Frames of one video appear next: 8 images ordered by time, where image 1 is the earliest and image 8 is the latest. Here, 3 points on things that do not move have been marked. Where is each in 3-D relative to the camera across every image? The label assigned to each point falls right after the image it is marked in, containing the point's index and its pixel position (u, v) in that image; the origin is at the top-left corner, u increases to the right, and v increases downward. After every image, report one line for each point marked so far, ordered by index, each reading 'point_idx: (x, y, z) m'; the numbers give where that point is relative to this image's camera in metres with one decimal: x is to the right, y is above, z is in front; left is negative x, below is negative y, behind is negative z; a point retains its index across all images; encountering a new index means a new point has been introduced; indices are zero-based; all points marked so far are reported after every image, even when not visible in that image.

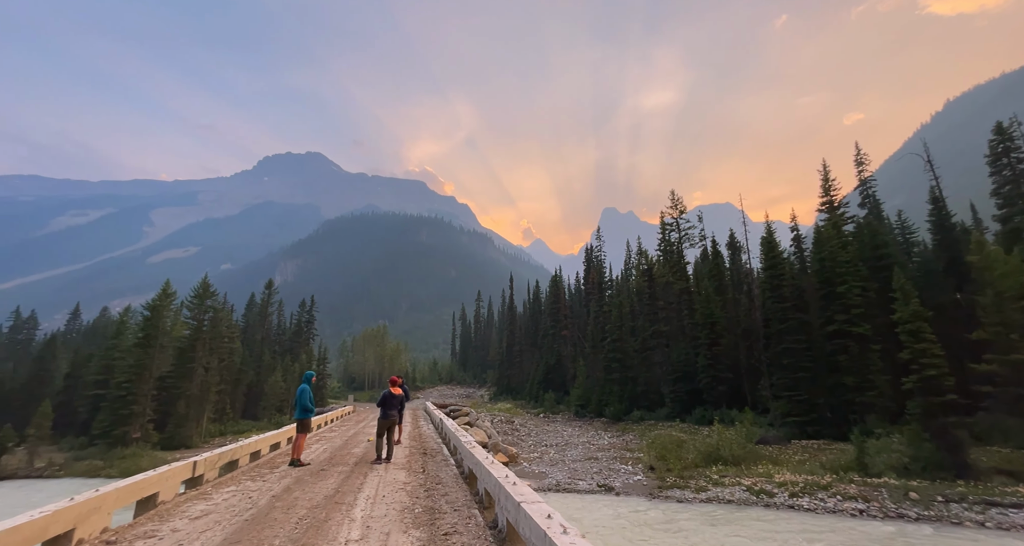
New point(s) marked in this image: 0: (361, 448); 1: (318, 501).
0: (-3.7, -4.3, +11.2) m
1: (-2.5, -3.0, +6.0) m
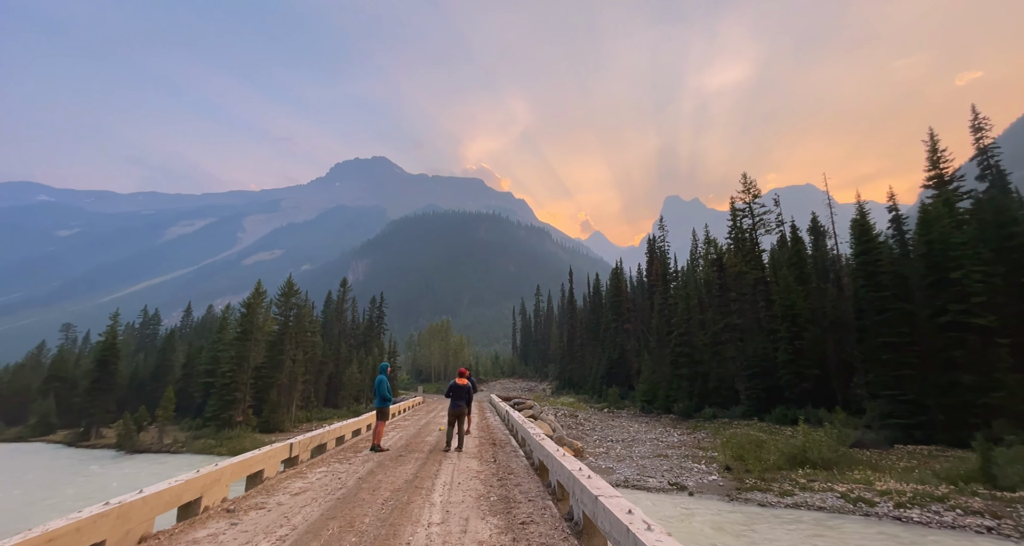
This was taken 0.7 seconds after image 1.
0: (-2.0, -4.2, +11.7) m
1: (-1.5, -2.9, +6.3) m
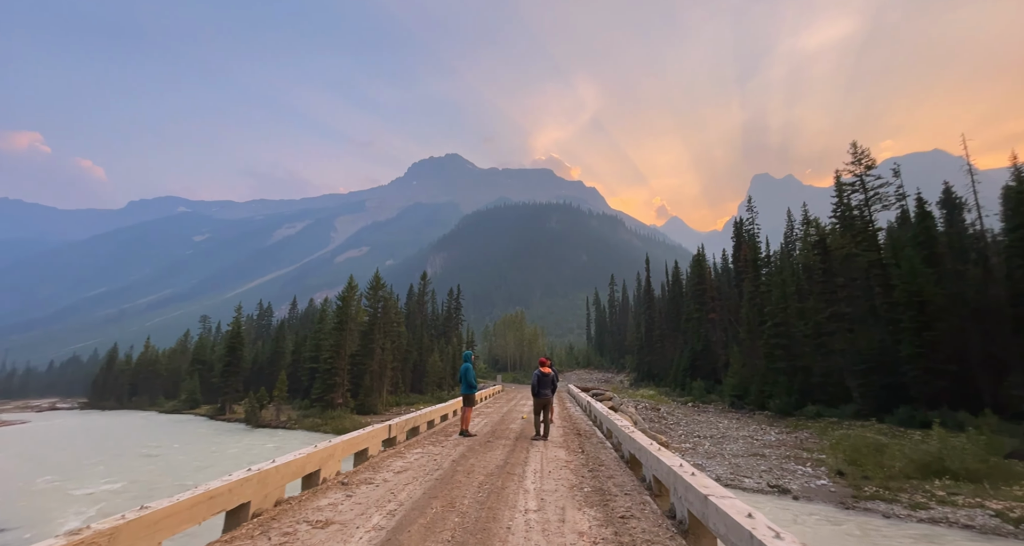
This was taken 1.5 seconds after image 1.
0: (+0.1, -3.9, +11.9) m
1: (-0.3, -2.8, +6.5) m
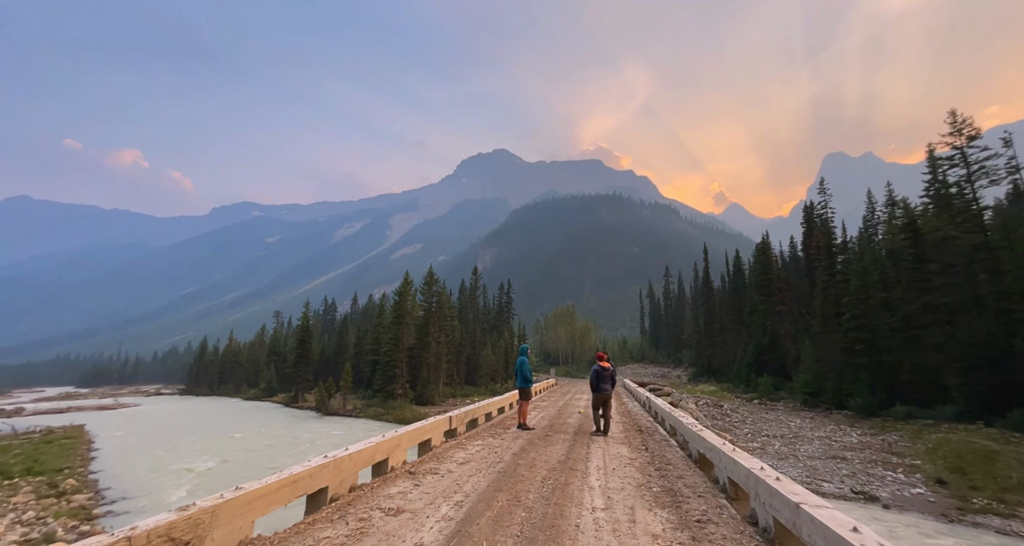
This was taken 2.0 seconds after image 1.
0: (+1.7, -3.8, +11.8) m
1: (+0.6, -2.7, +6.5) m
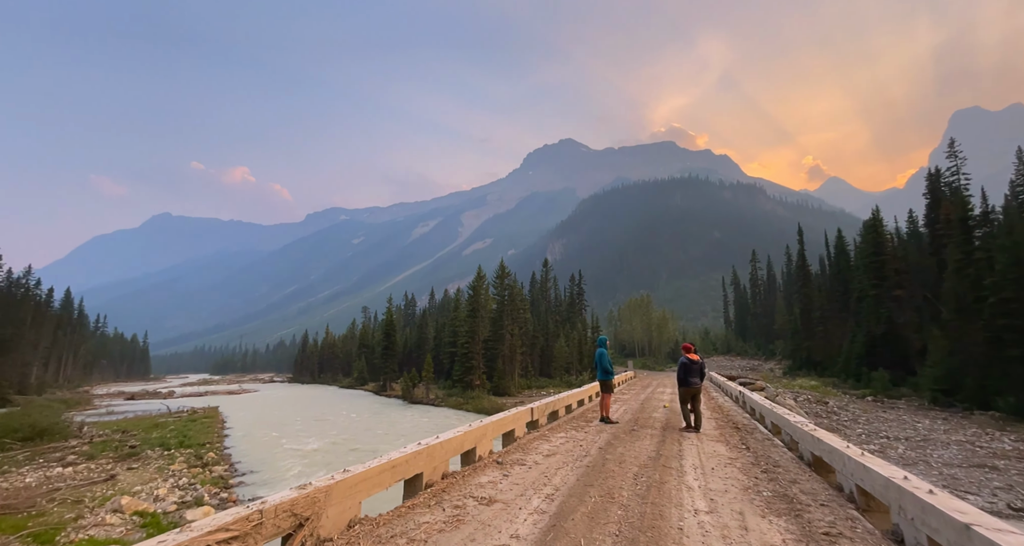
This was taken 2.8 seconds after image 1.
0: (+3.7, -3.5, +11.3) m
1: (+1.8, -2.6, +6.2) m
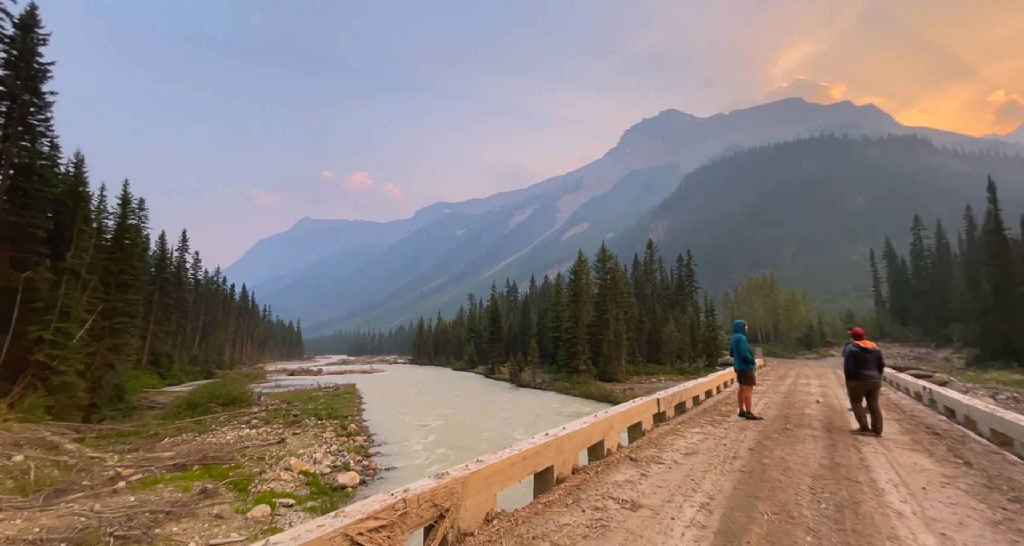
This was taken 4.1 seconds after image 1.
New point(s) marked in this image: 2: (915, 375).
0: (+6.5, -2.9, +9.8) m
1: (+3.5, -2.3, +5.2) m
2: (+16.9, -4.3, +19.3) m
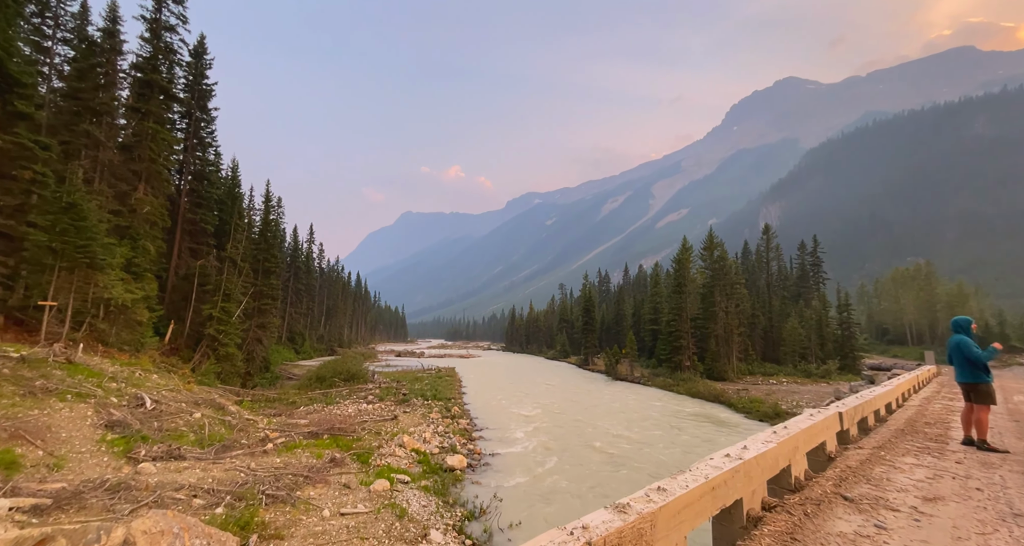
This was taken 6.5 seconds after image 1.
0: (+9.0, -2.7, +7.1) m
1: (+5.1, -2.1, +3.3) m
2: (+21.2, -3.9, +14.3) m
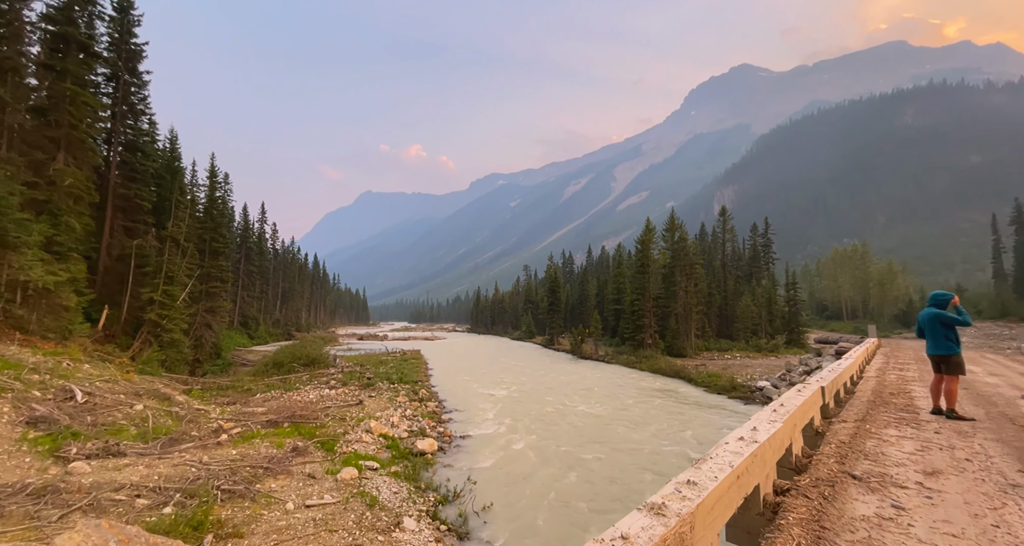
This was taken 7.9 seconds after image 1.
0: (+8.8, -2.2, +7.3) m
1: (+5.2, -1.8, +3.2) m
2: (+20.3, -3.1, +15.5) m
